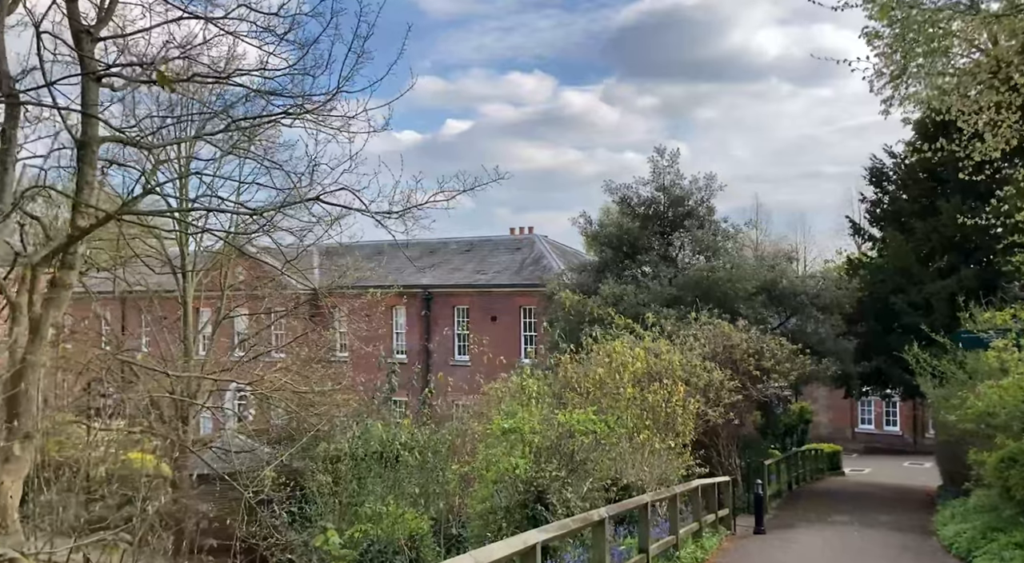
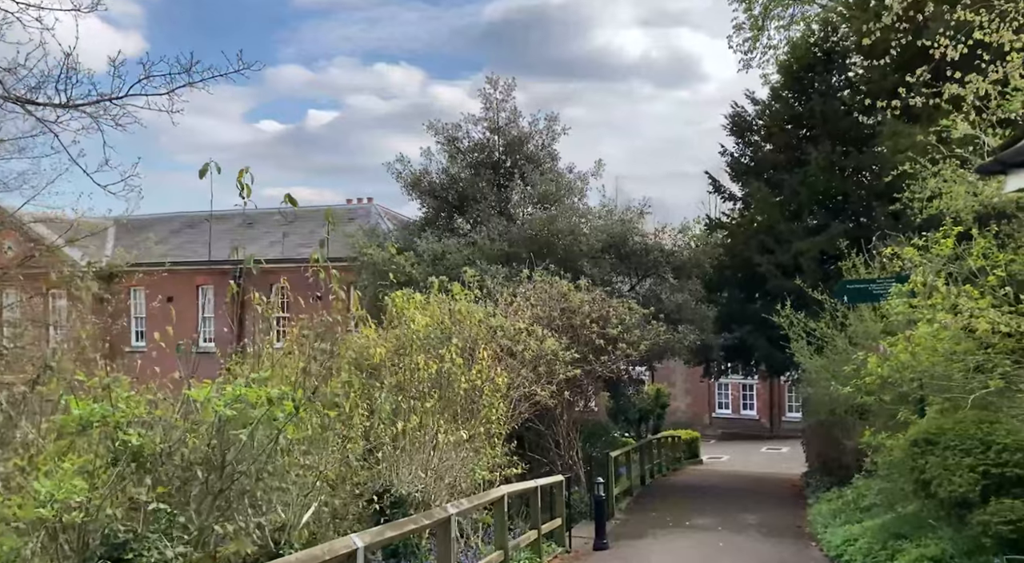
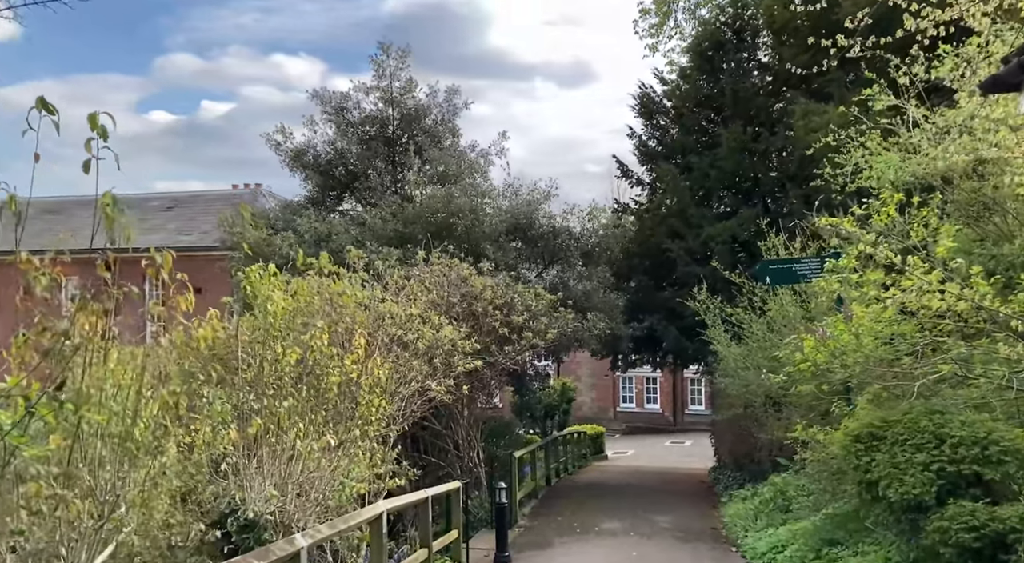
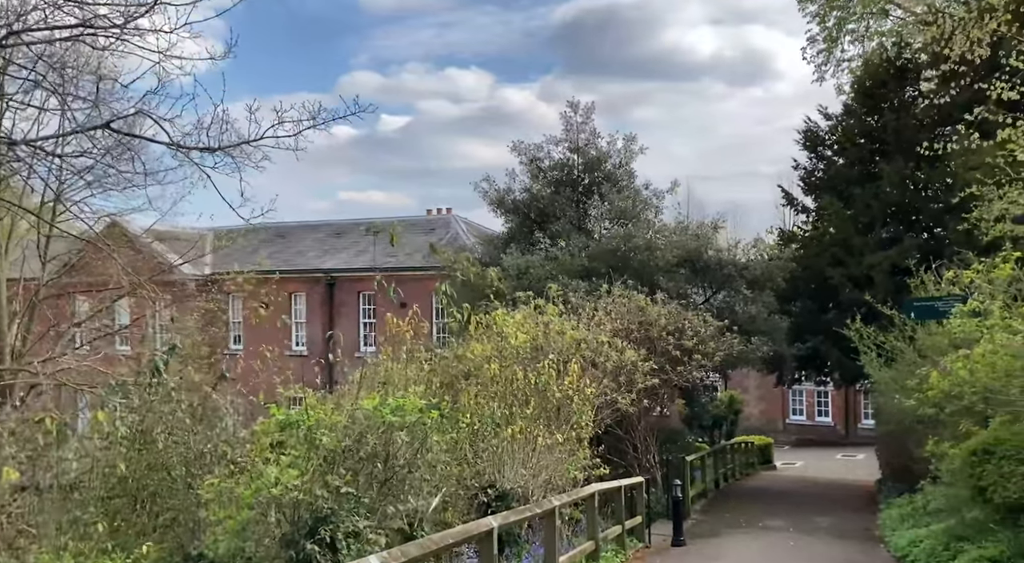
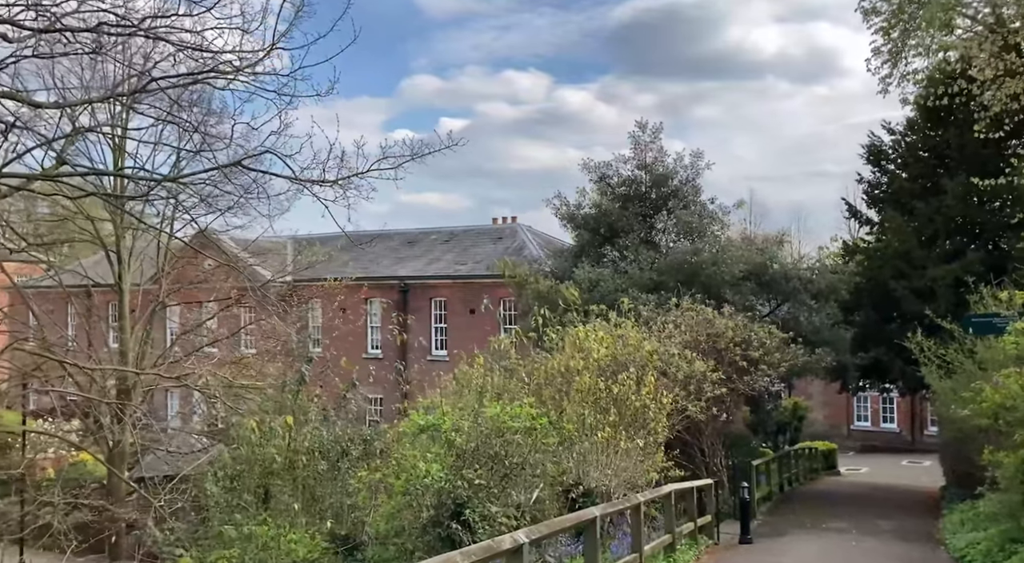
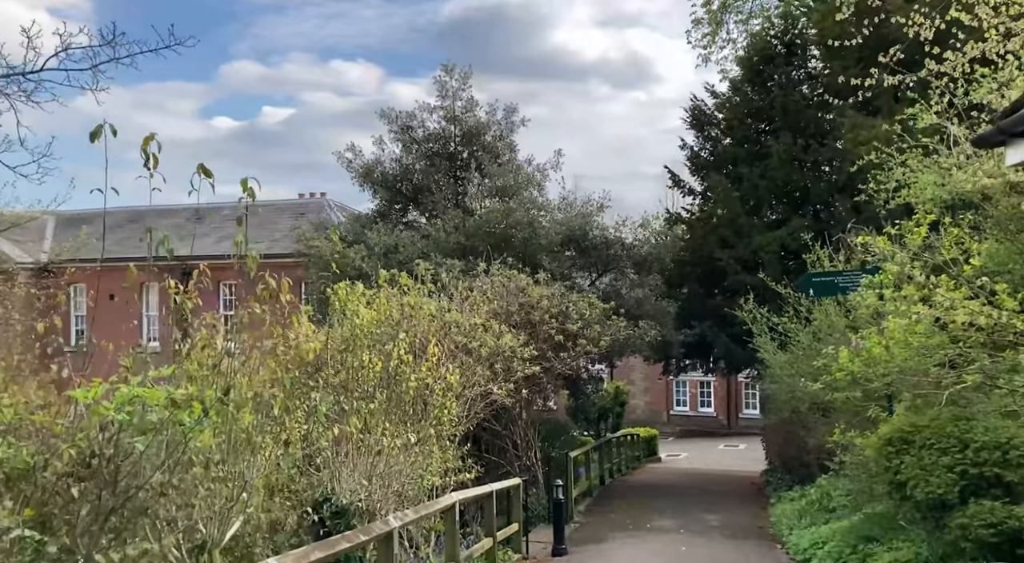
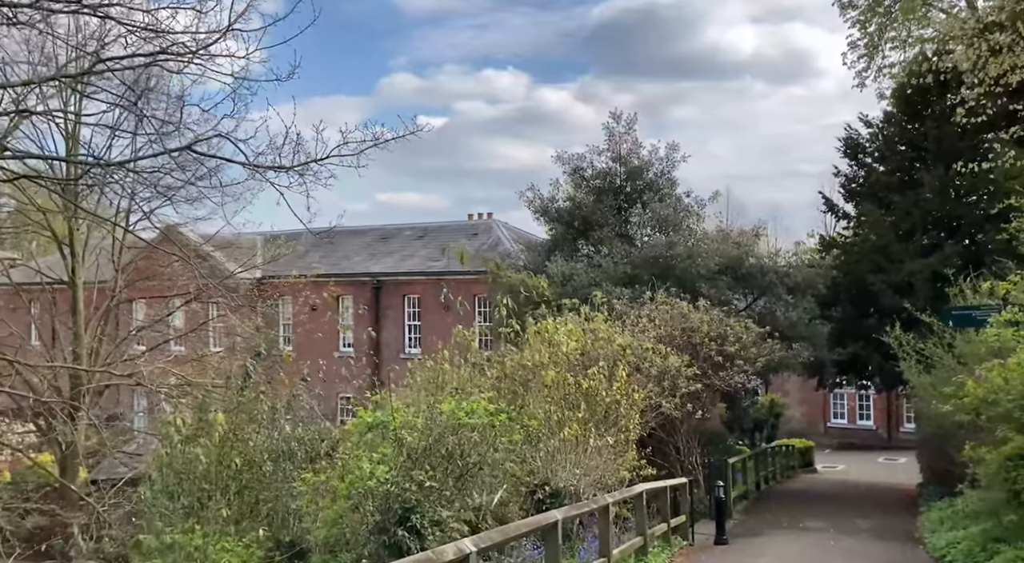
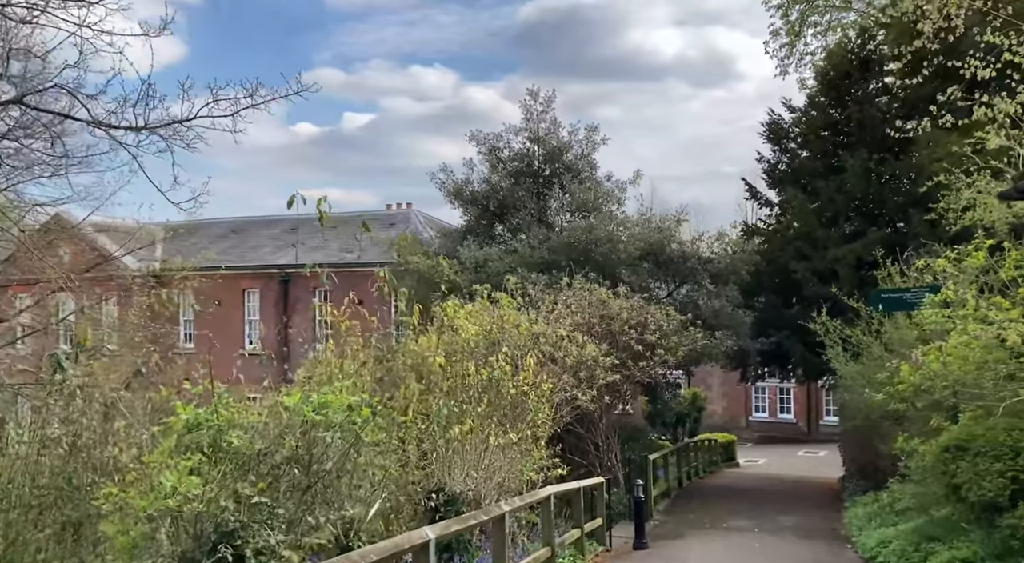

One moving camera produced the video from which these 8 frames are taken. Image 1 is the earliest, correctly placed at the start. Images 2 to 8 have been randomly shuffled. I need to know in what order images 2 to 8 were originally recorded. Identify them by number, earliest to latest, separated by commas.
5, 7, 4, 8, 2, 6, 3
